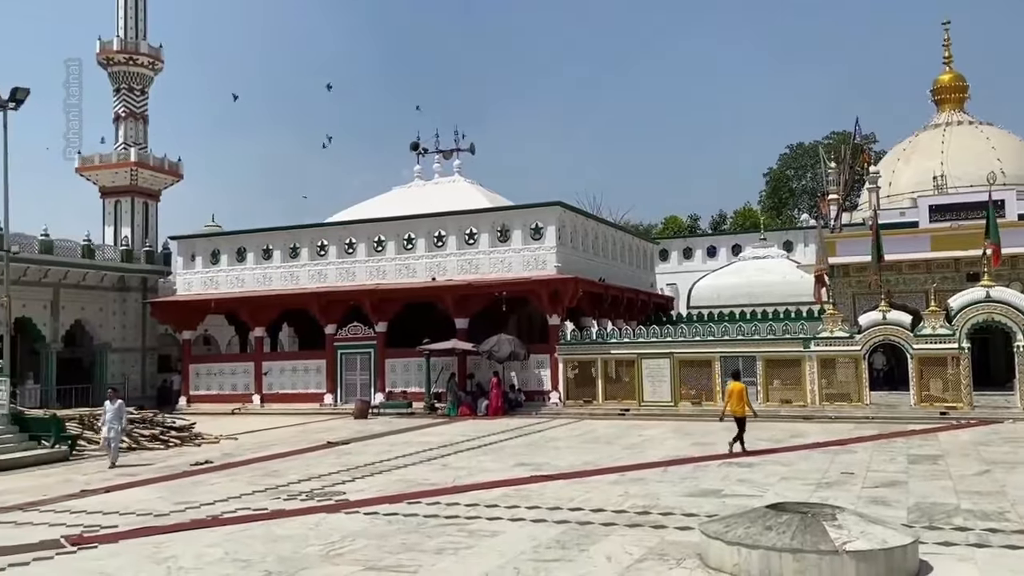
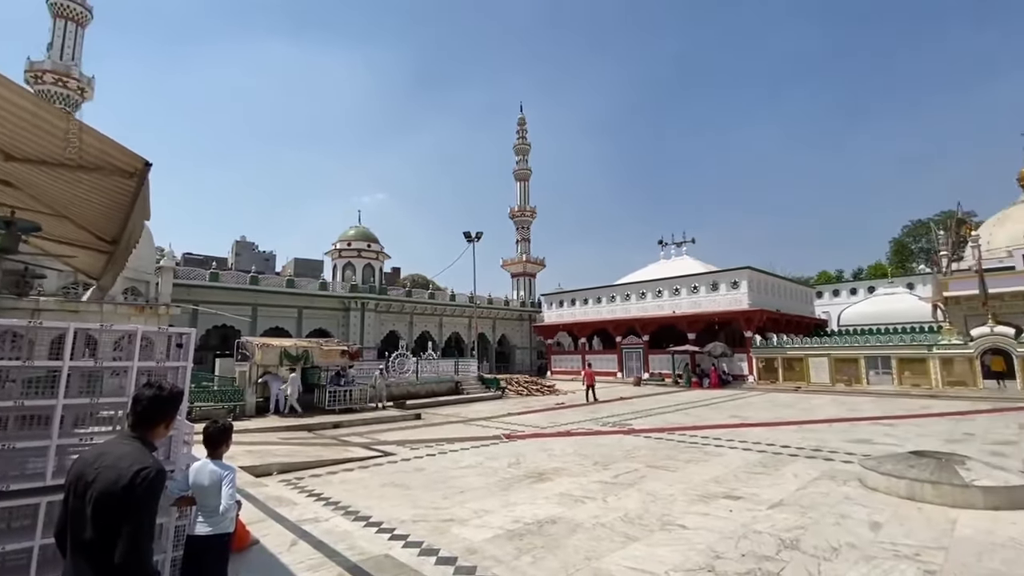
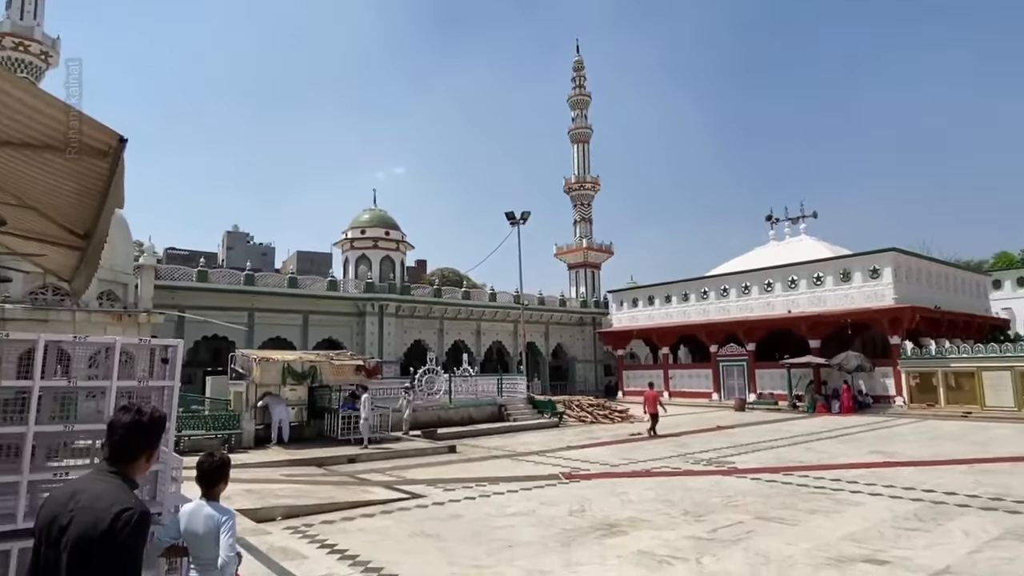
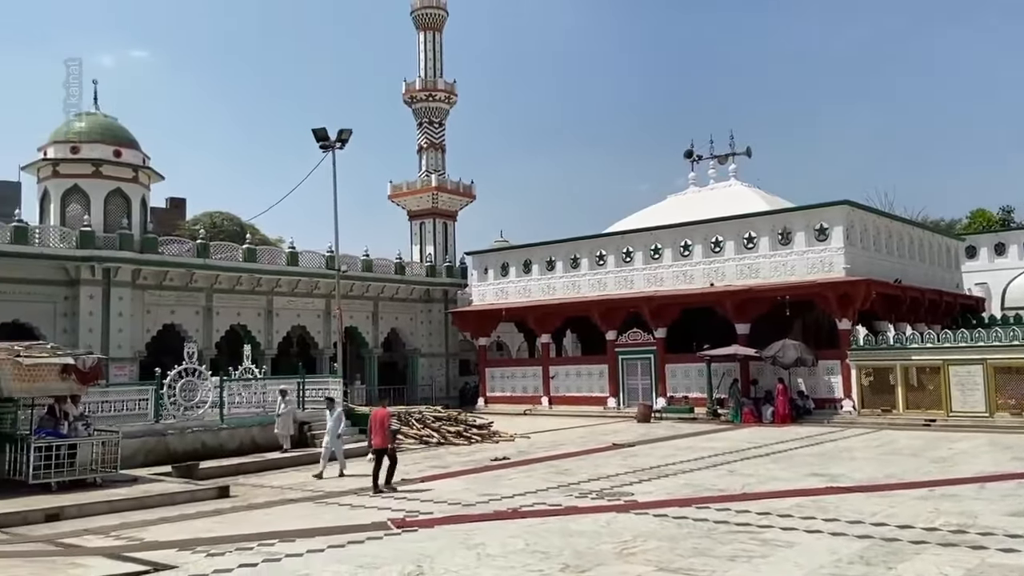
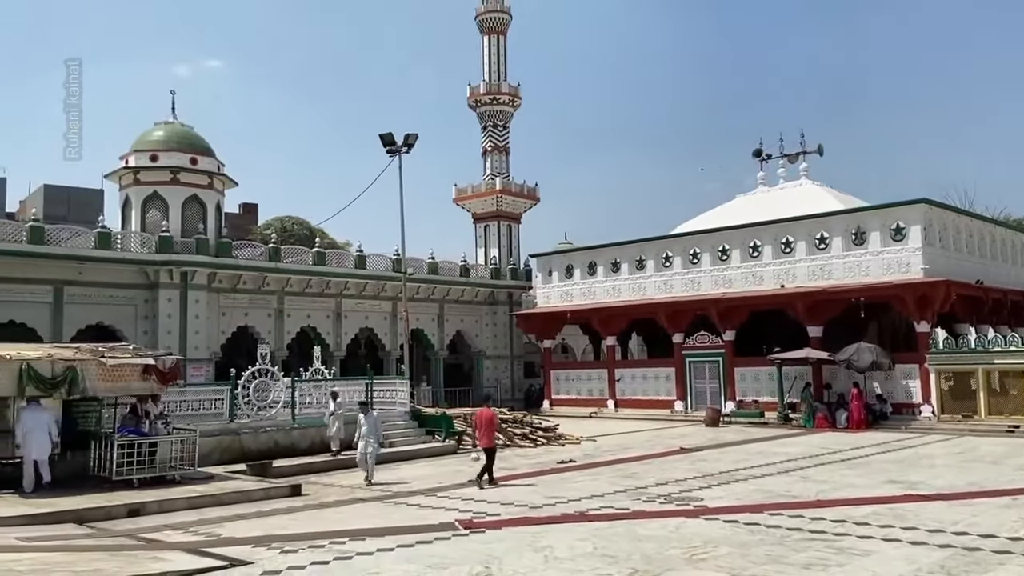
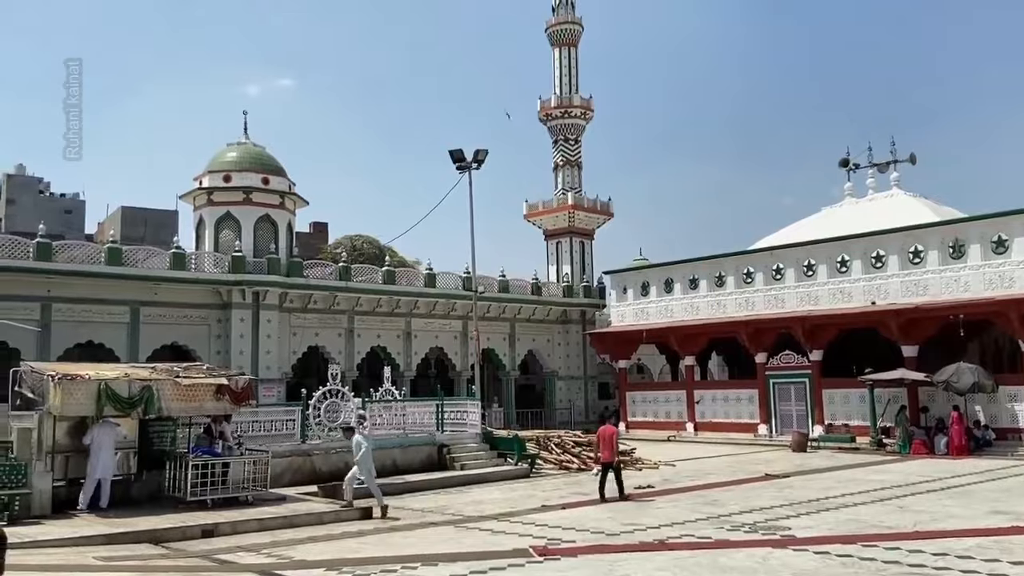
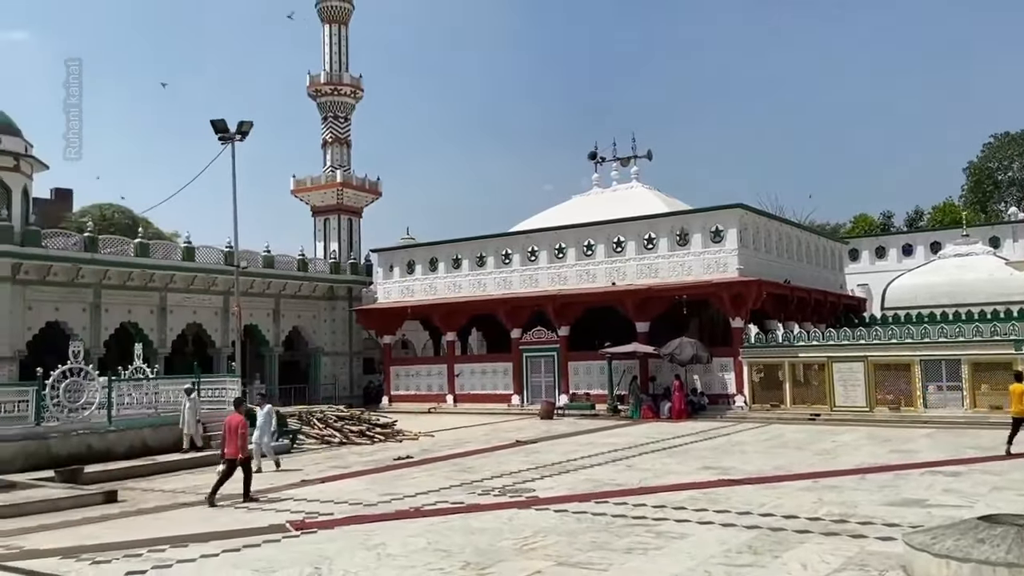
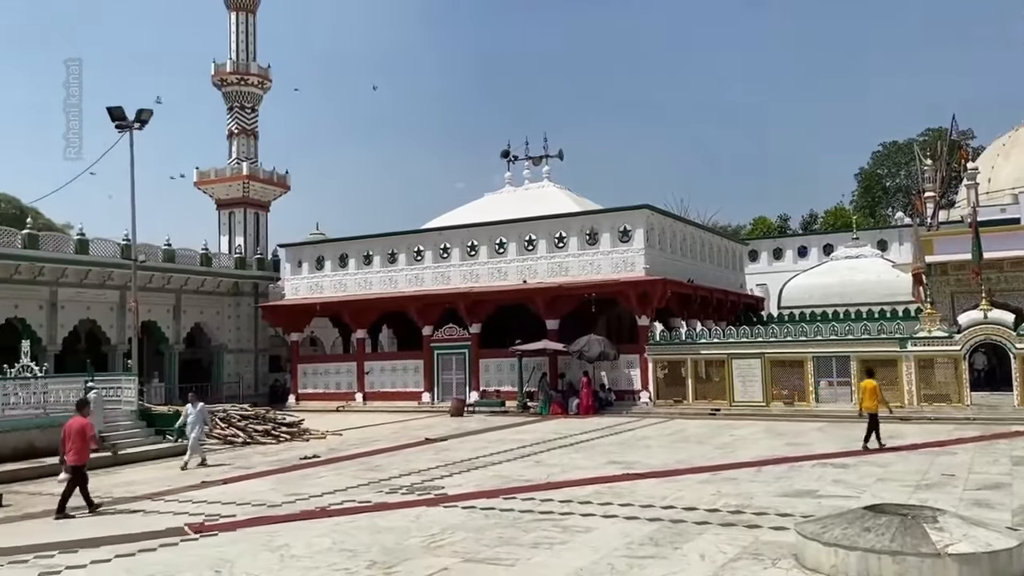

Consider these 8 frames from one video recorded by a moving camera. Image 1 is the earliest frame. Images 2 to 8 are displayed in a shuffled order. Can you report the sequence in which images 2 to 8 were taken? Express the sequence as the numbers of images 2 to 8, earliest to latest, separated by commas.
8, 7, 4, 5, 6, 3, 2
